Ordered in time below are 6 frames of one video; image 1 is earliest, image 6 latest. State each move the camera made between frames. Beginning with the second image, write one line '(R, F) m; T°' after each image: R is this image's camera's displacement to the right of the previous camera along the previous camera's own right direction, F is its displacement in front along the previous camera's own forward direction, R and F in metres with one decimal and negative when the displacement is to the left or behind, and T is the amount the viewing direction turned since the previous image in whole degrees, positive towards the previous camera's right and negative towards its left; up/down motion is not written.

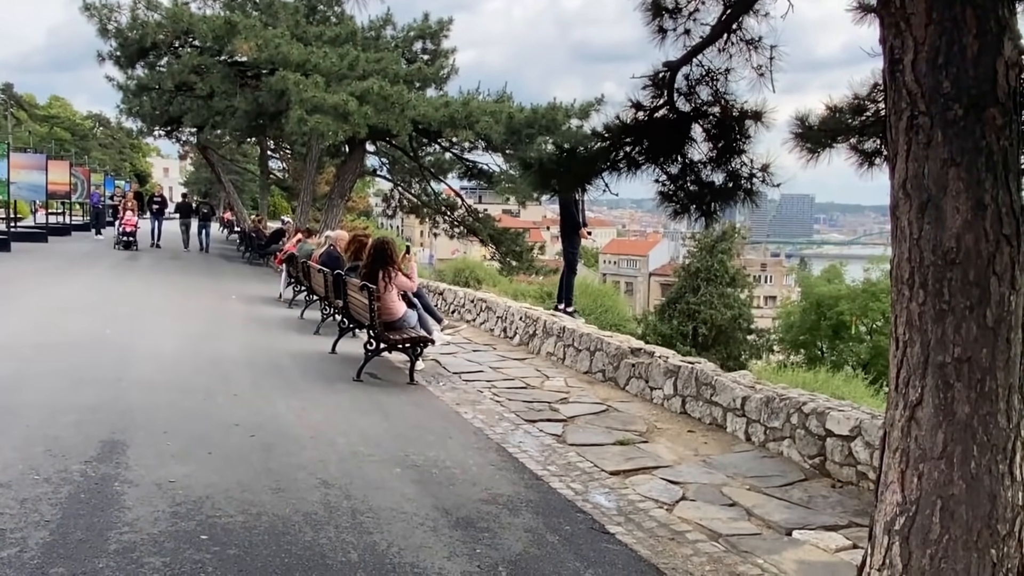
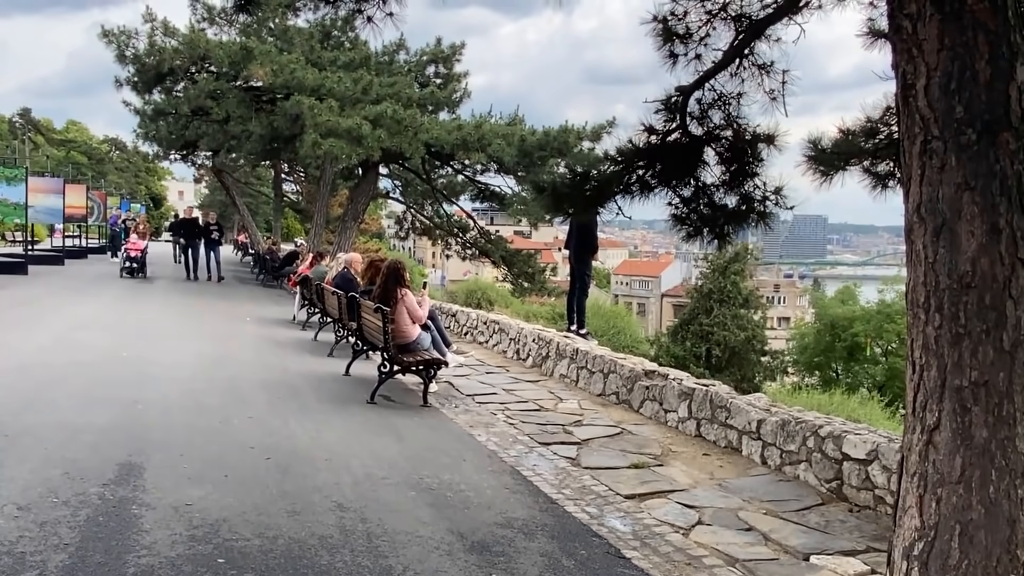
(0.0, 0.0) m; -1°
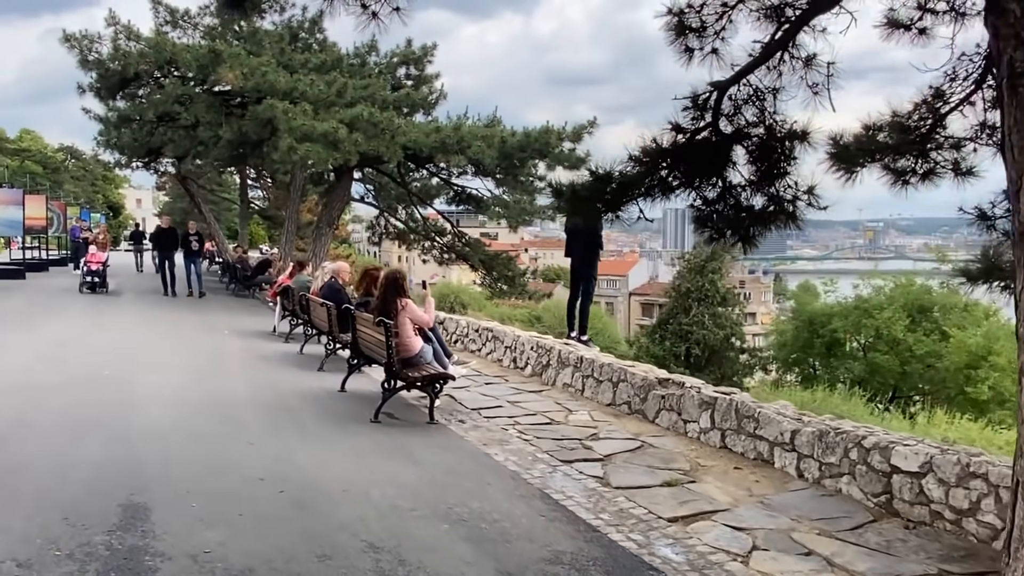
(-0.4, +0.4) m; +2°
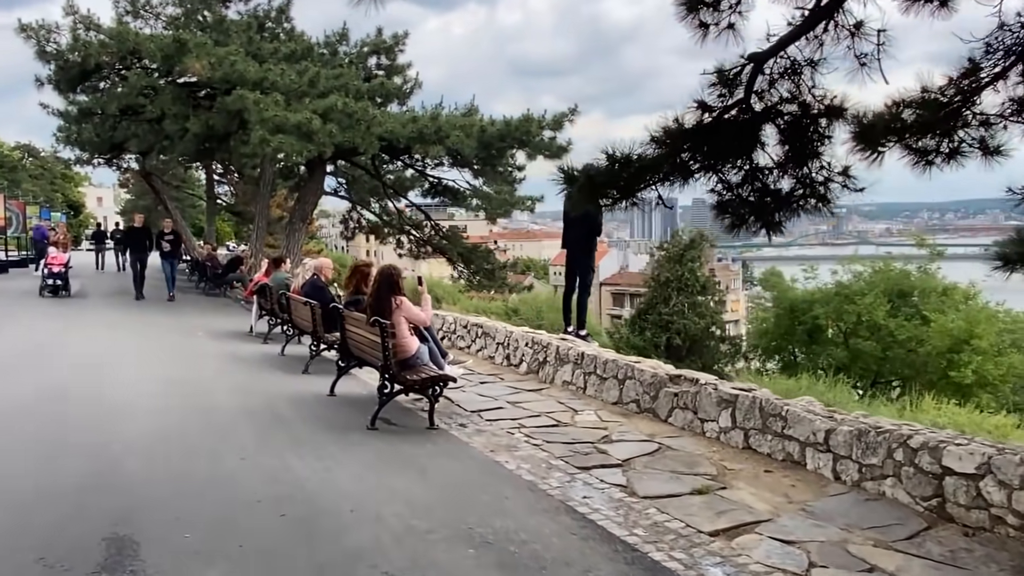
(-0.3, +0.5) m; +2°
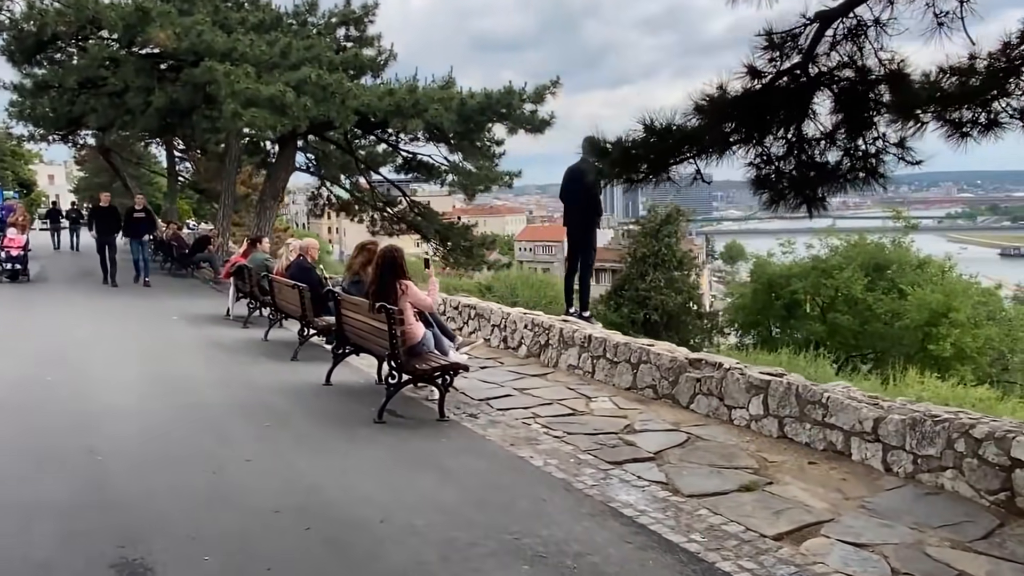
(-0.4, +0.5) m; +2°
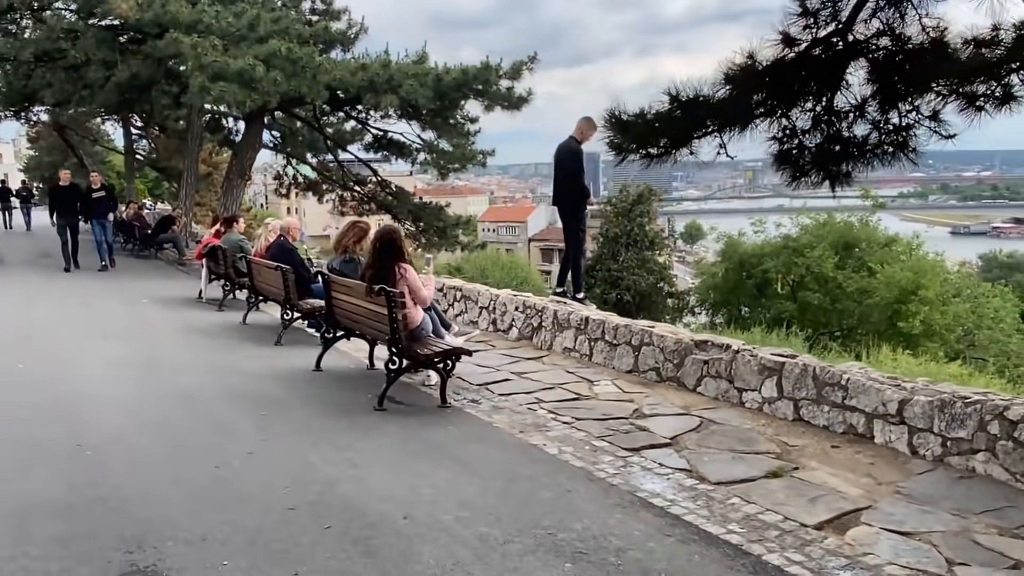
(-0.3, +0.3) m; +3°
